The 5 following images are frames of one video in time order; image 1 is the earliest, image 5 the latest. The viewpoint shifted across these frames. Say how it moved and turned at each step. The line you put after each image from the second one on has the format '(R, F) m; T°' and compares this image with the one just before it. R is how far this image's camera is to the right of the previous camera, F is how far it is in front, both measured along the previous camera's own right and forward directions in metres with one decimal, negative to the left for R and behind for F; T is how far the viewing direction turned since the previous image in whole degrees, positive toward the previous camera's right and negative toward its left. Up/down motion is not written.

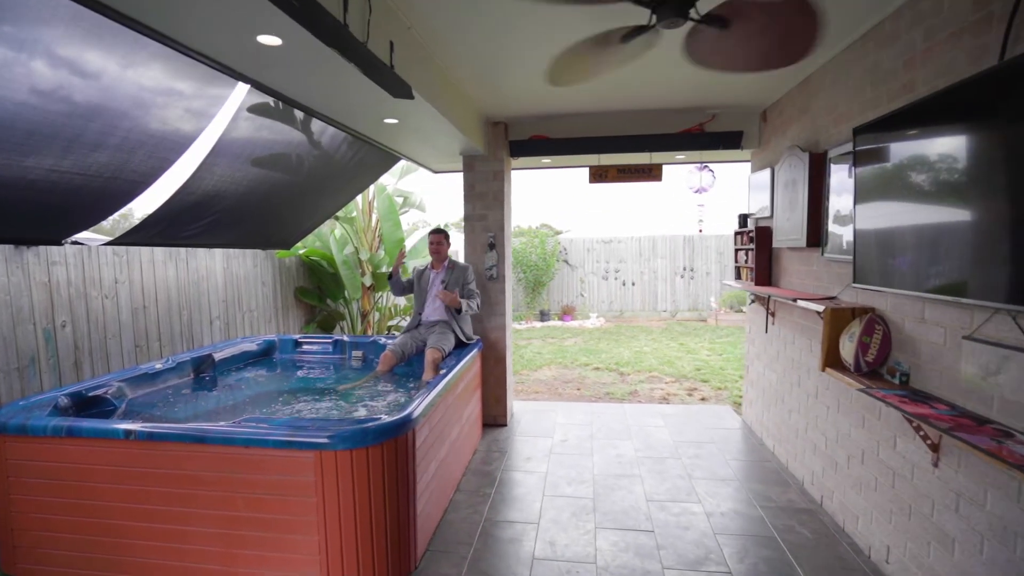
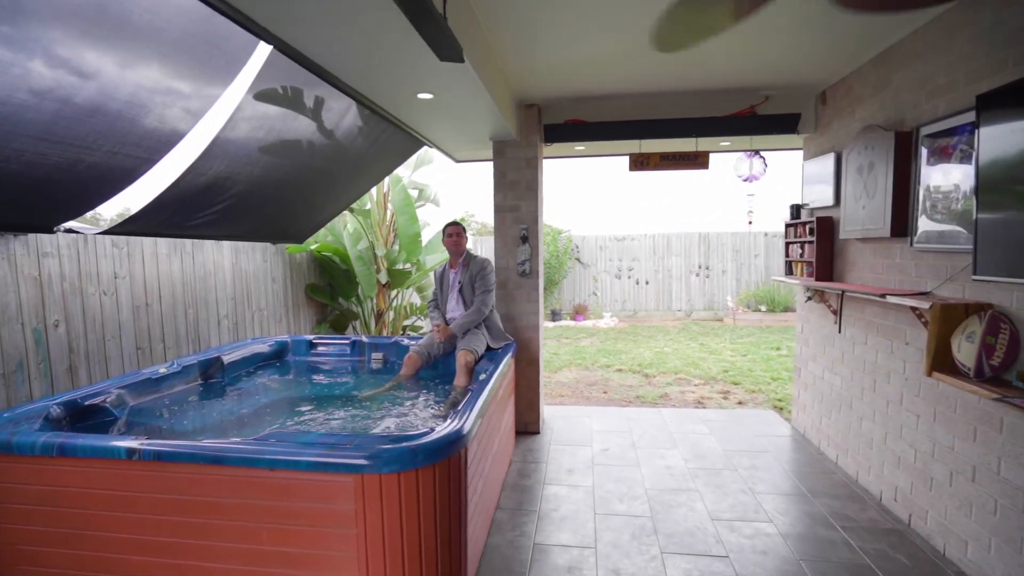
(-0.3, +0.3) m; 0°
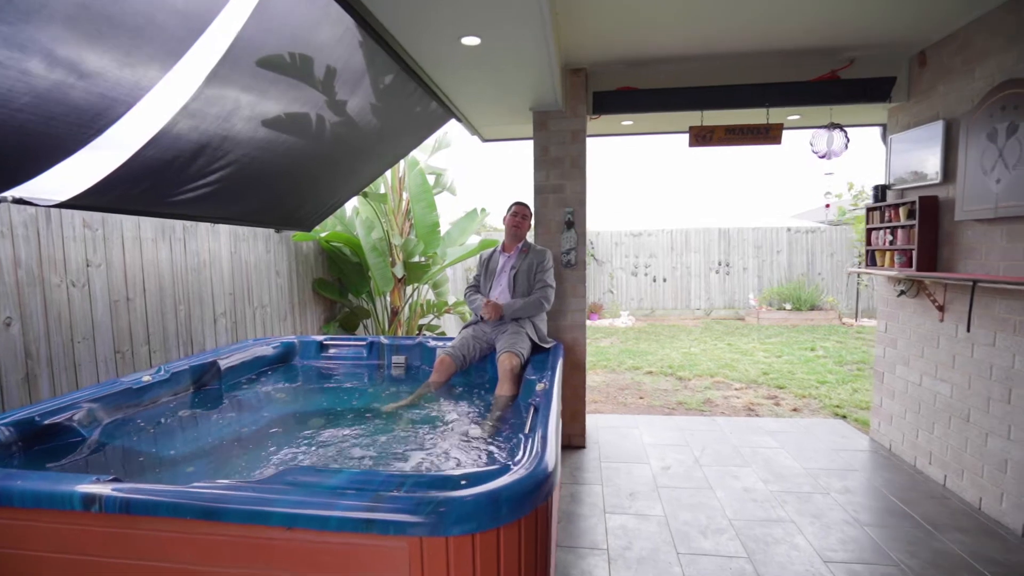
(-0.3, +0.6) m; 0°
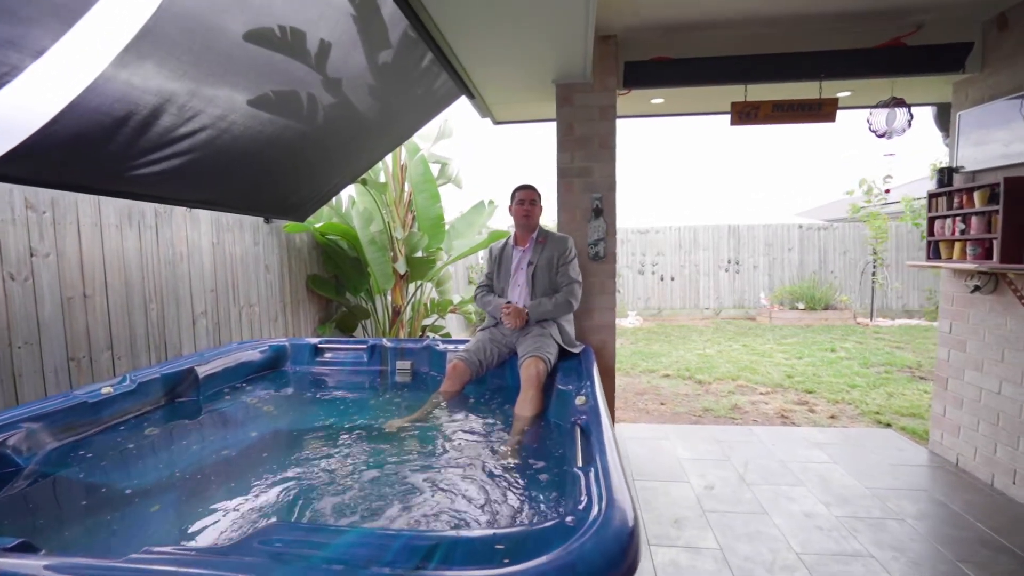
(-0.2, +0.4) m; +1°
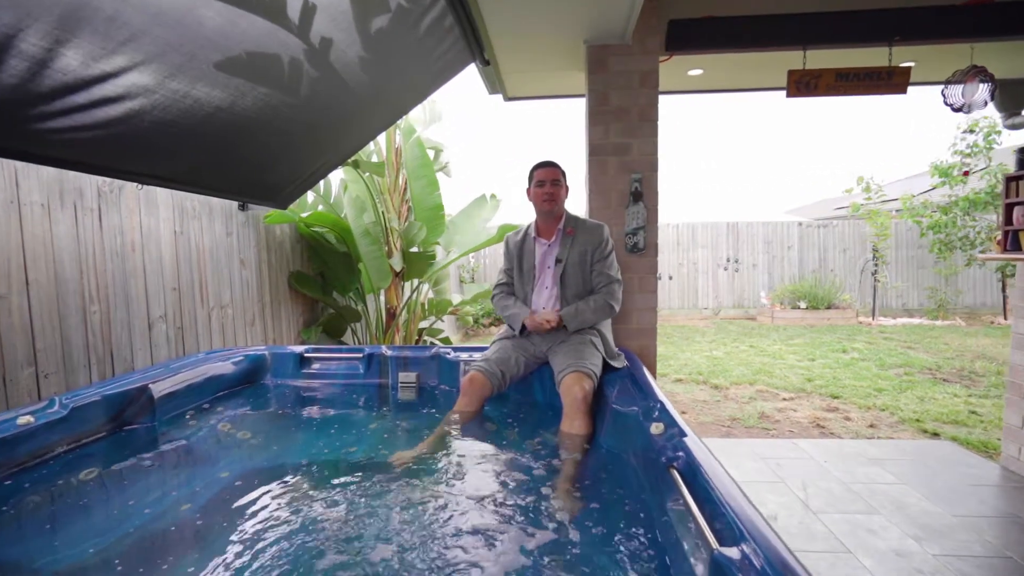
(-0.2, +0.5) m; +2°
